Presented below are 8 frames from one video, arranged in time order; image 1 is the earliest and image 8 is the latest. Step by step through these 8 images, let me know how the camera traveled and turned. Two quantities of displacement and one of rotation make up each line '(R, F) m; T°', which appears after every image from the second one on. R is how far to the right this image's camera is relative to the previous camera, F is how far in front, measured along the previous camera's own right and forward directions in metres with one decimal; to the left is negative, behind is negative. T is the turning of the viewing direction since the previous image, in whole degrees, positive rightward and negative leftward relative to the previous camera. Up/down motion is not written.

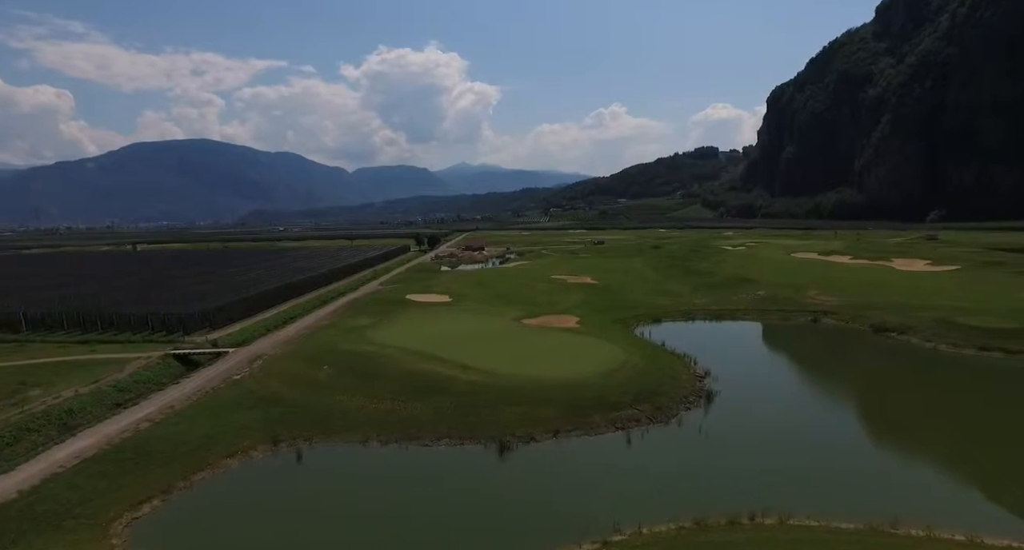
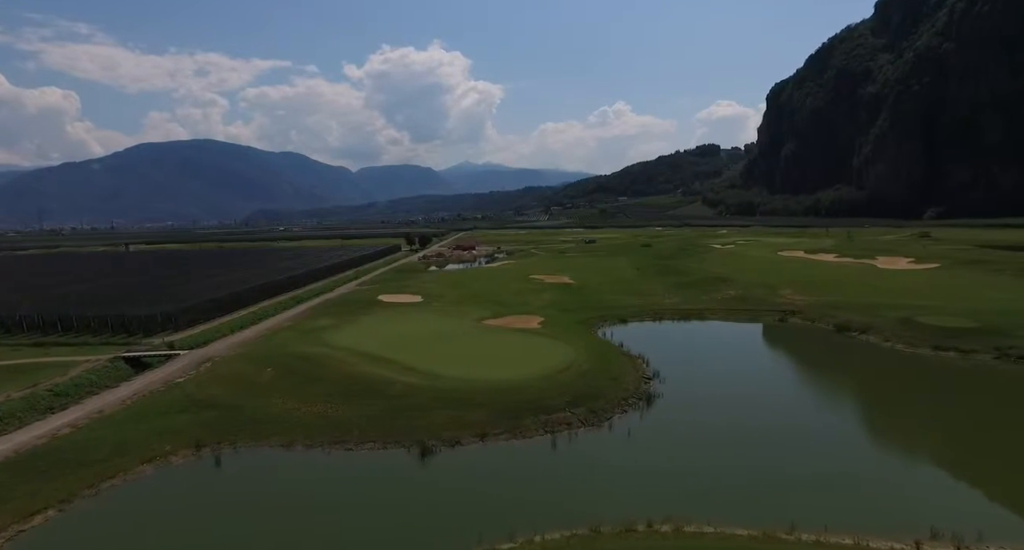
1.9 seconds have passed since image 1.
(+2.4, +0.2) m; 0°
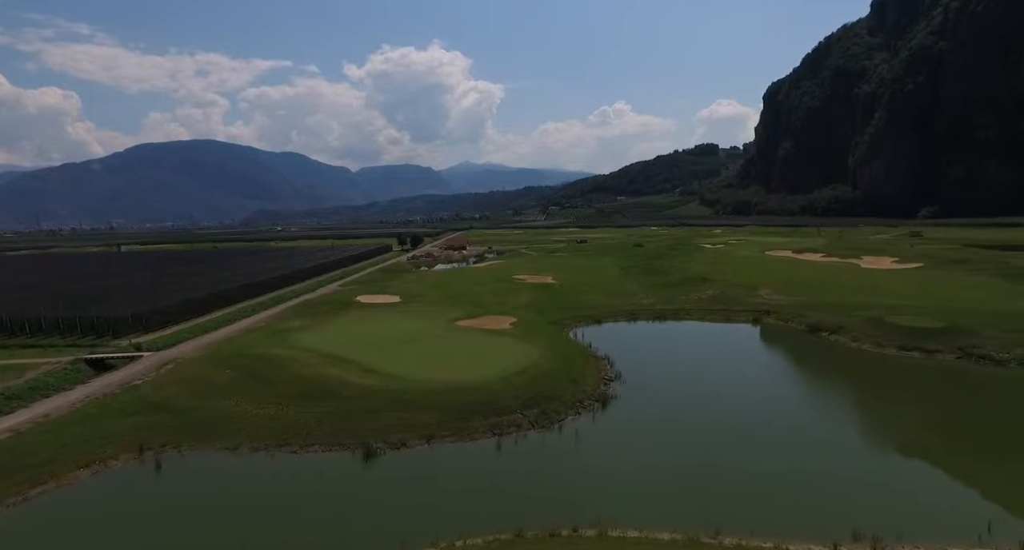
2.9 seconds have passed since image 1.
(+1.7, +0.1) m; 0°
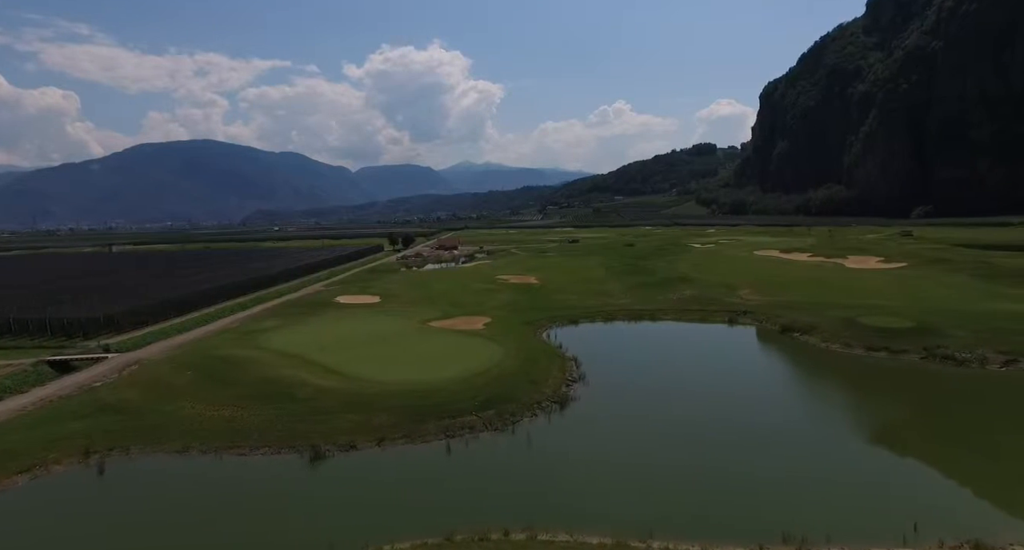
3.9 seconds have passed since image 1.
(+1.5, +0.1) m; 0°
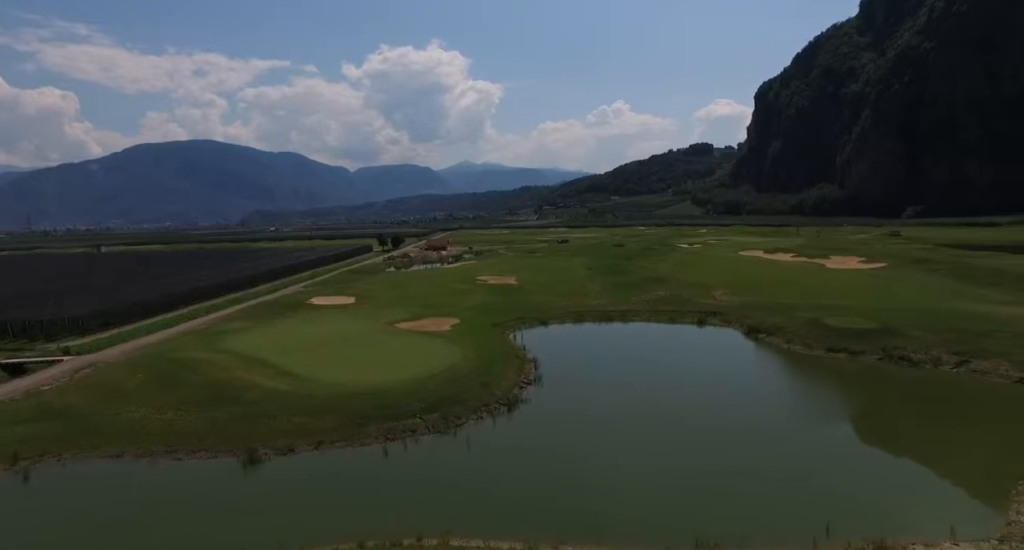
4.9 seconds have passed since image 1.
(+1.8, +0.1) m; 0°
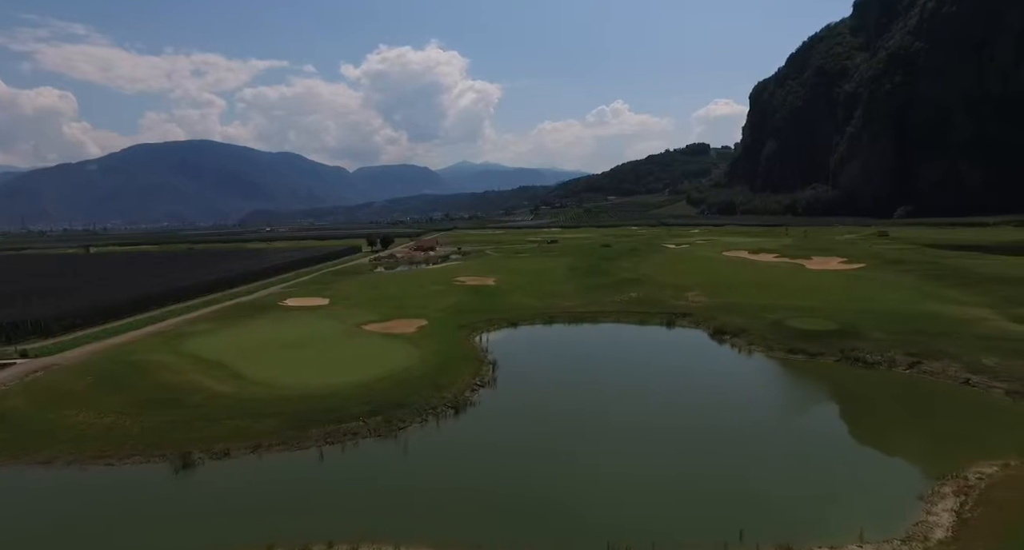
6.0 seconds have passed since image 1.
(+1.8, +0.1) m; 0°
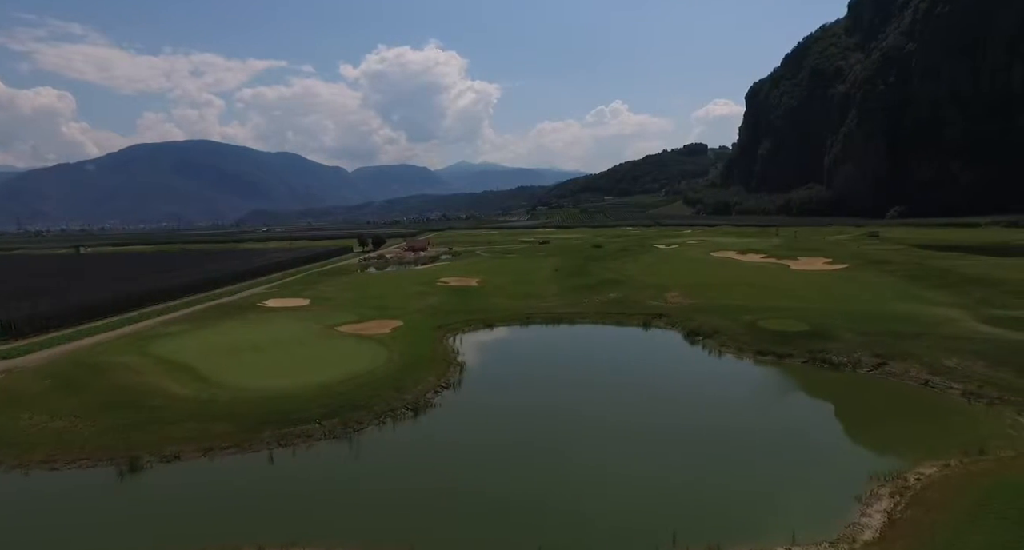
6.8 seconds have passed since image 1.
(+1.4, +0.1) m; 0°
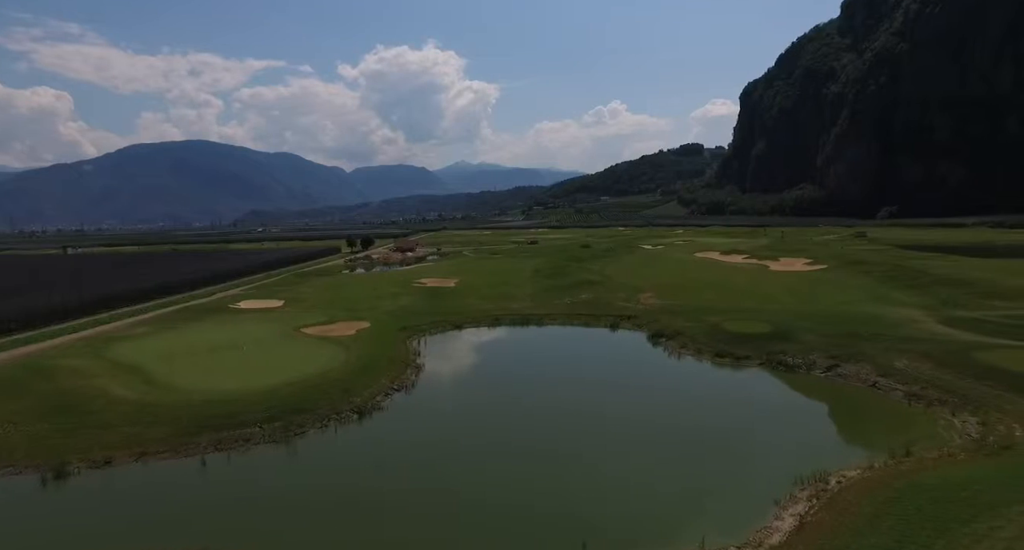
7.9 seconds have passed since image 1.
(+1.8, +0.2) m; 0°
